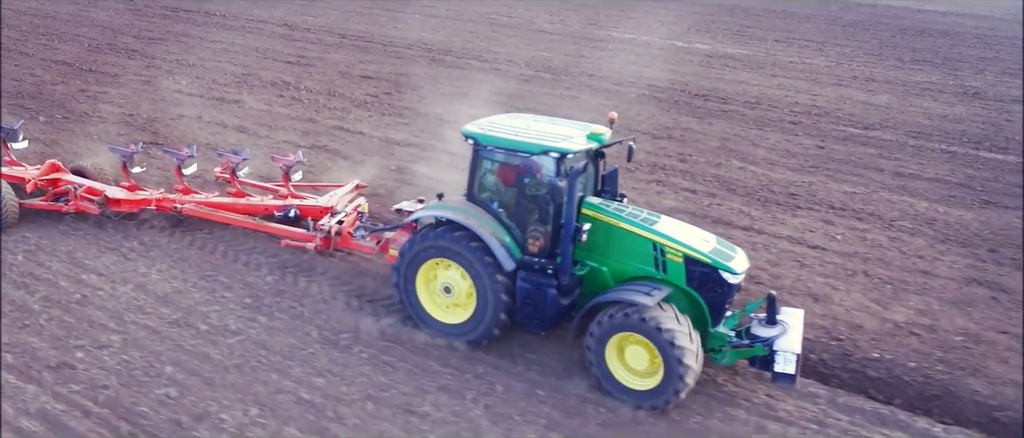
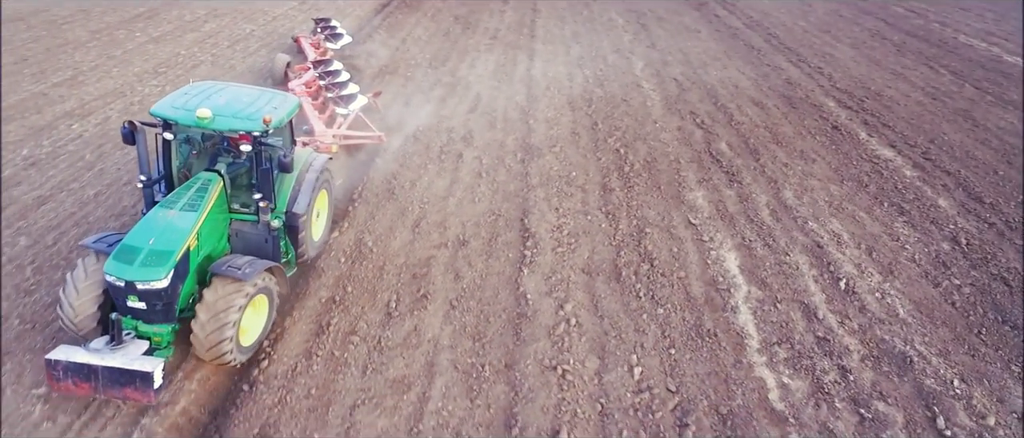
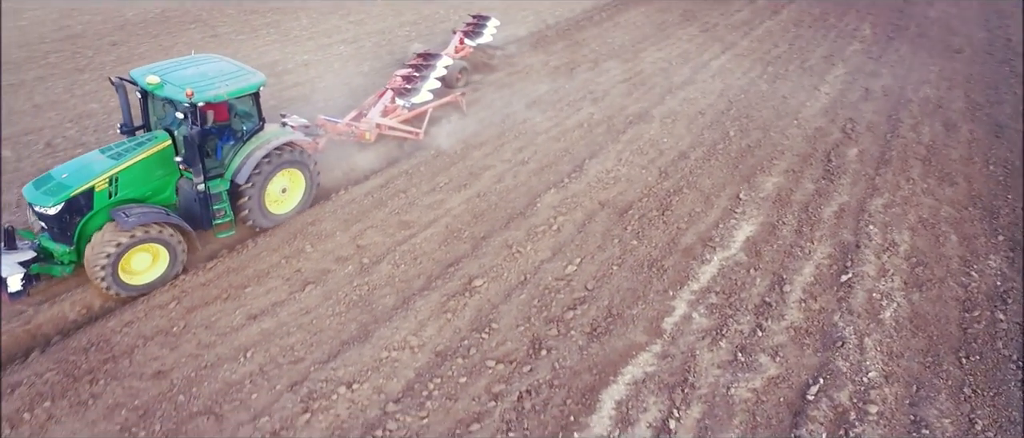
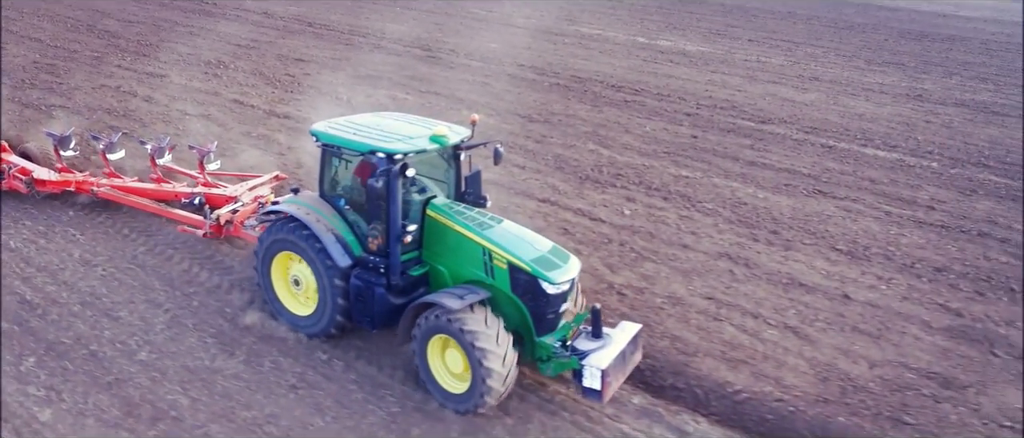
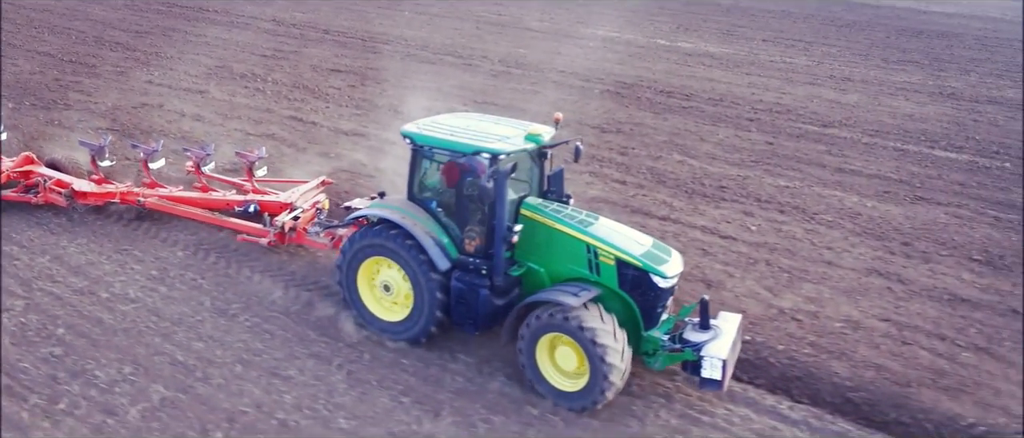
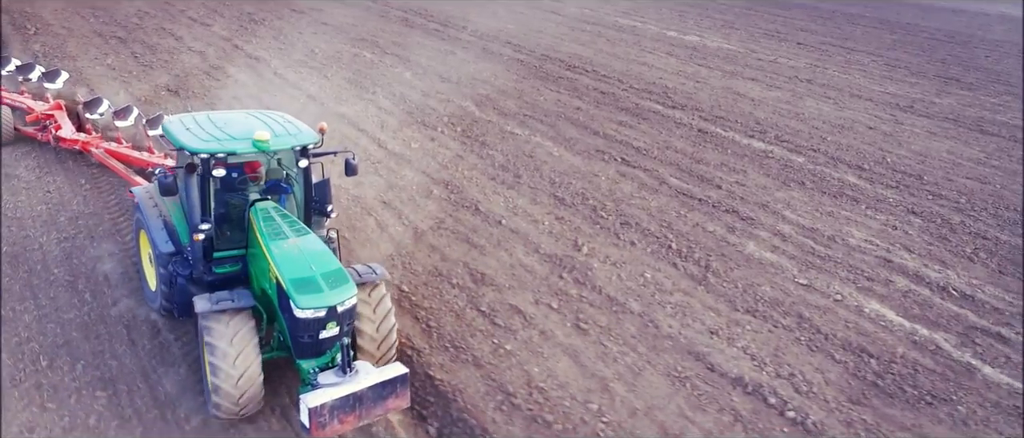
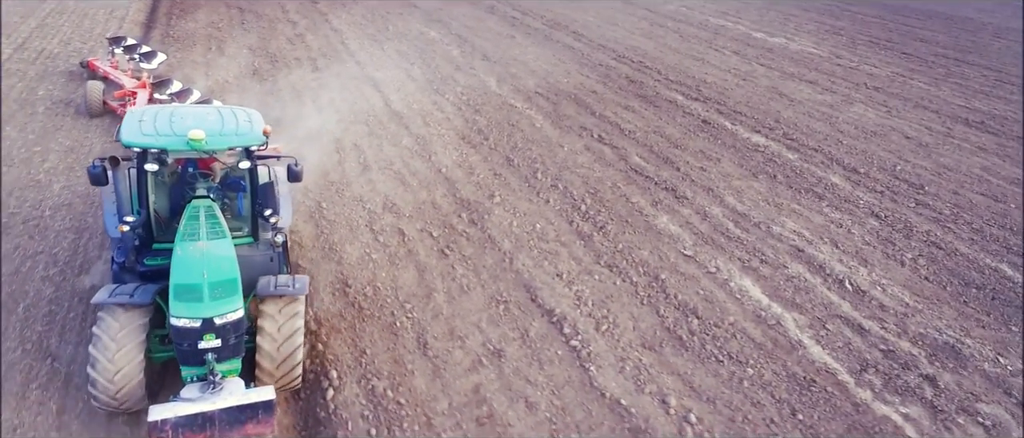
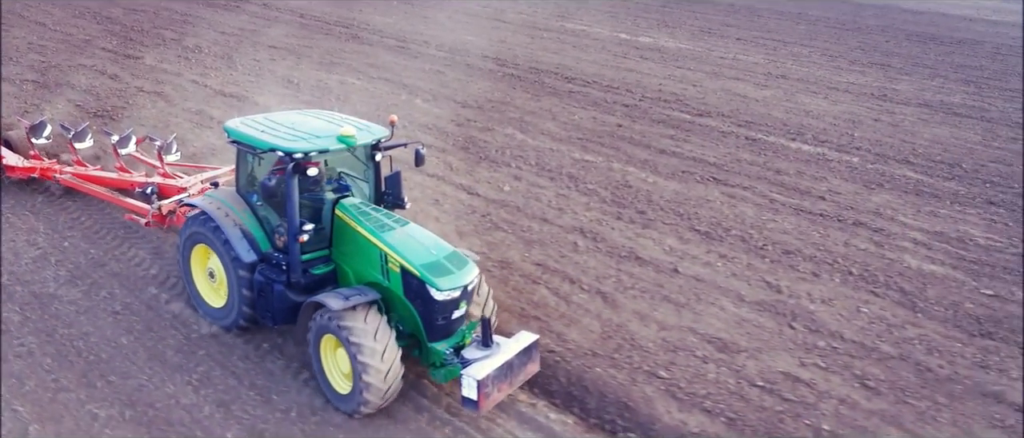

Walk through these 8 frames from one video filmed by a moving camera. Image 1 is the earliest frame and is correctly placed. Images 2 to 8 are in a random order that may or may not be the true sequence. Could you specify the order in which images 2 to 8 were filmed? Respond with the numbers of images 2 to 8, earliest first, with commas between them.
5, 4, 8, 6, 7, 2, 3
